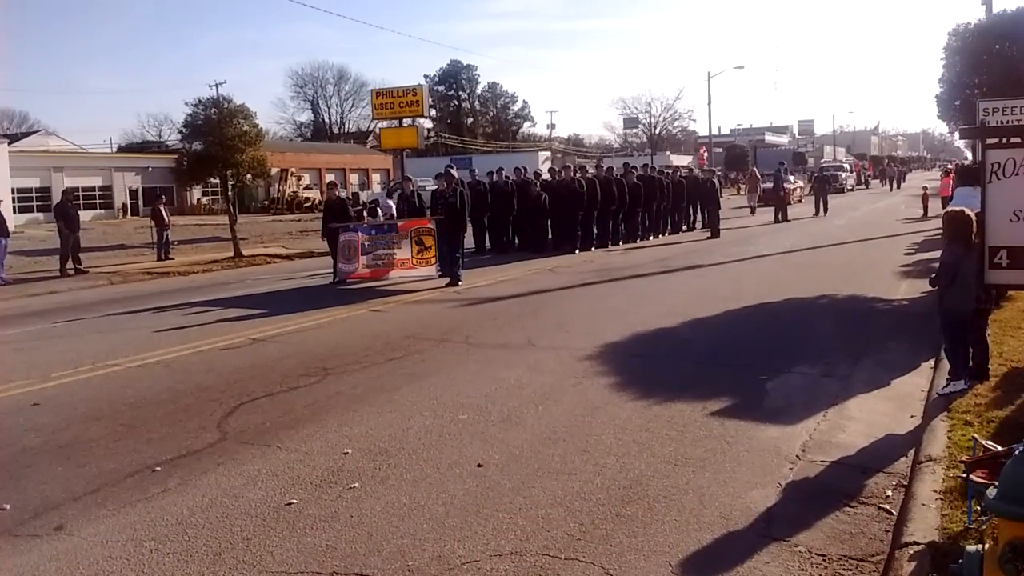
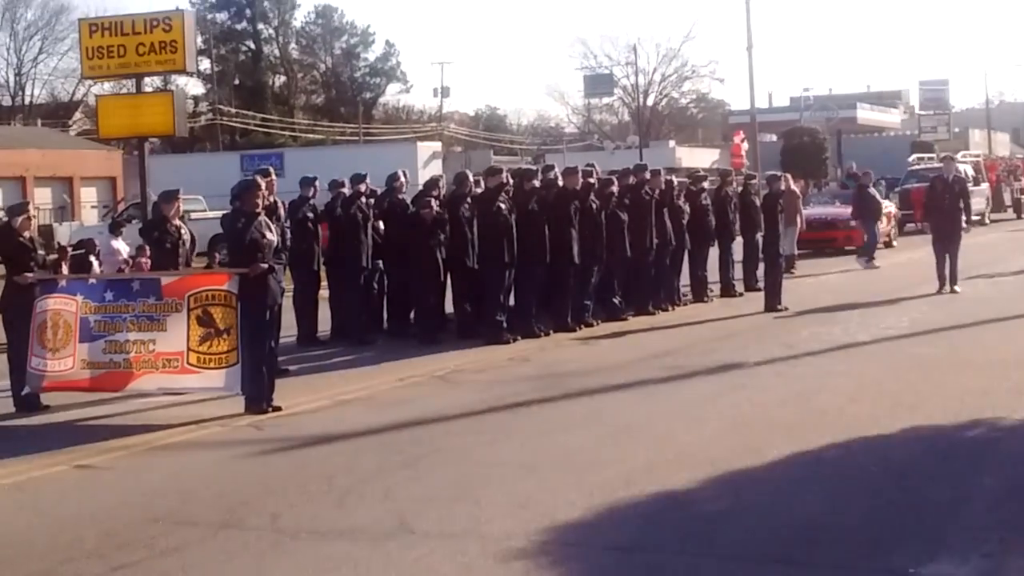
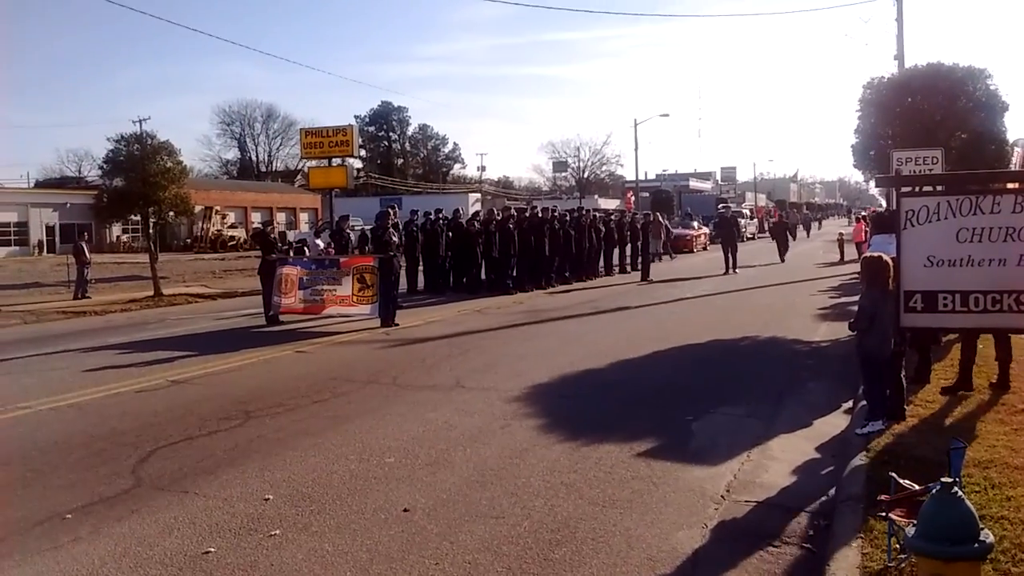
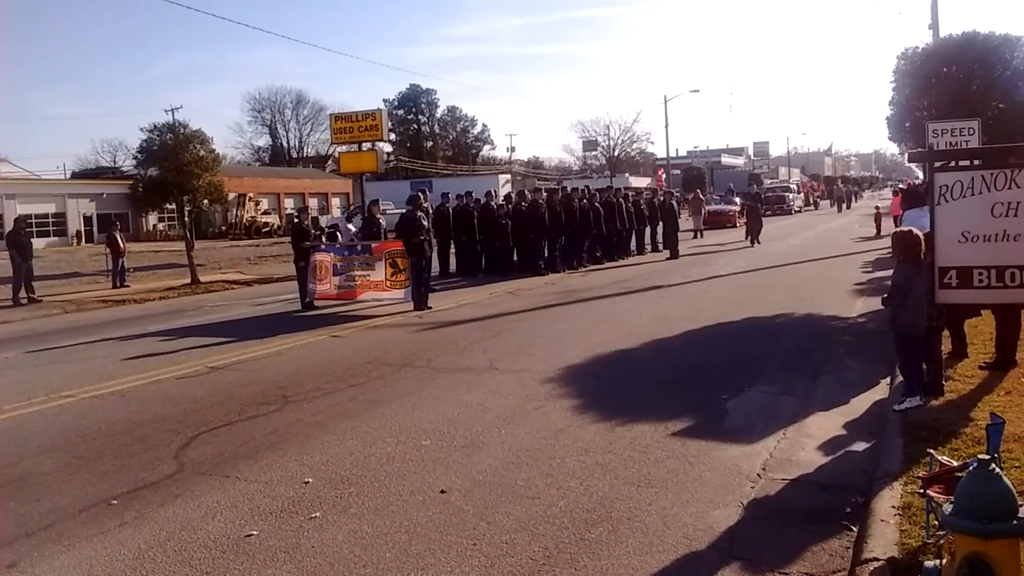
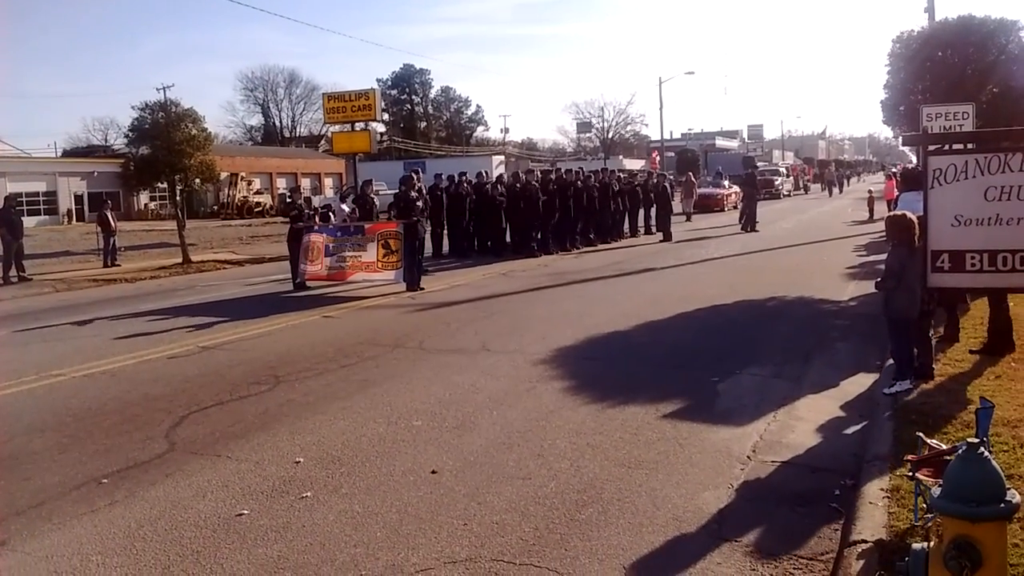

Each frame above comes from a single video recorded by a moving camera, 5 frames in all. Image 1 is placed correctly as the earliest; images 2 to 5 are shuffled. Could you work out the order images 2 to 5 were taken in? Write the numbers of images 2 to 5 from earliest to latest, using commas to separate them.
4, 5, 3, 2
